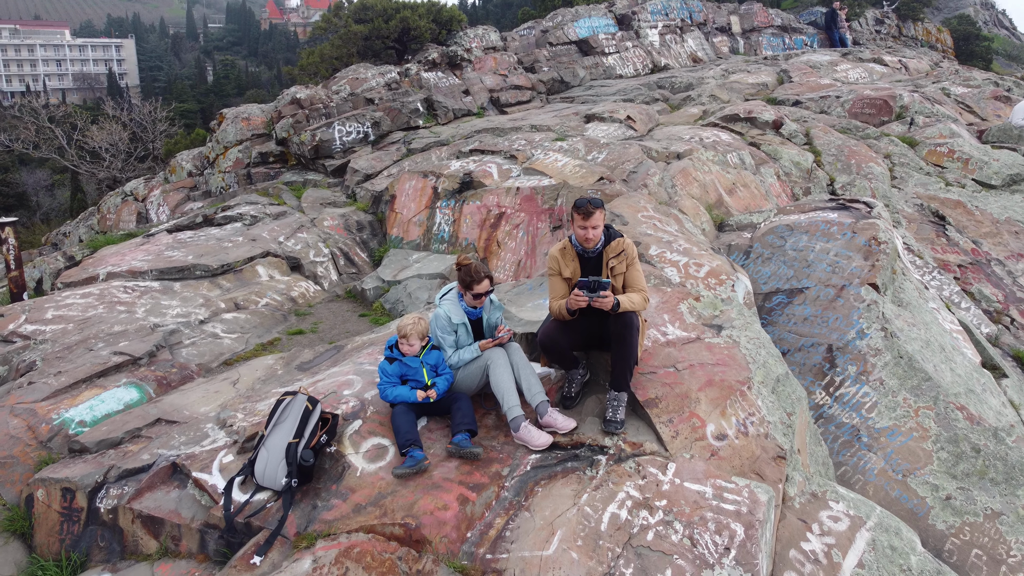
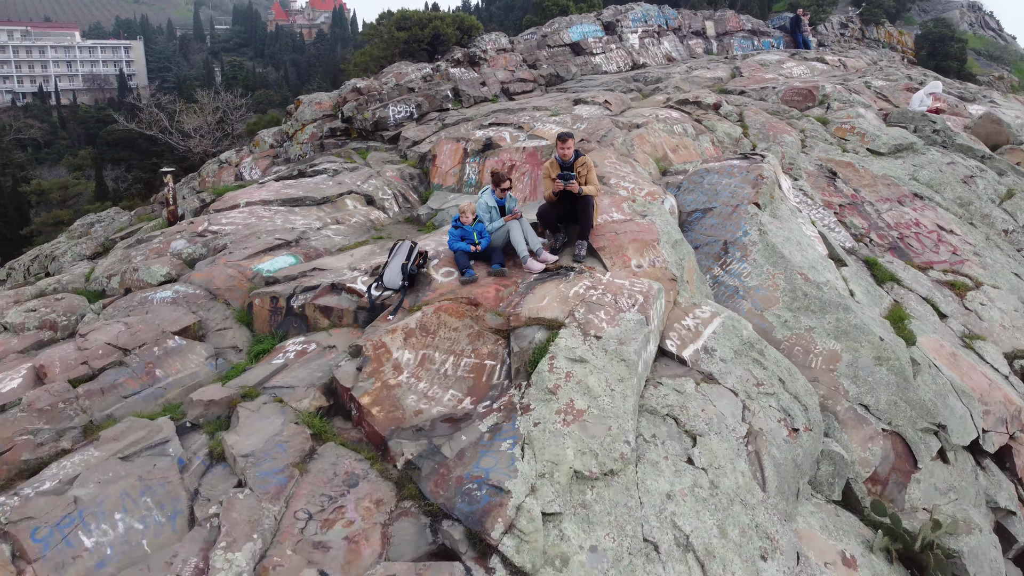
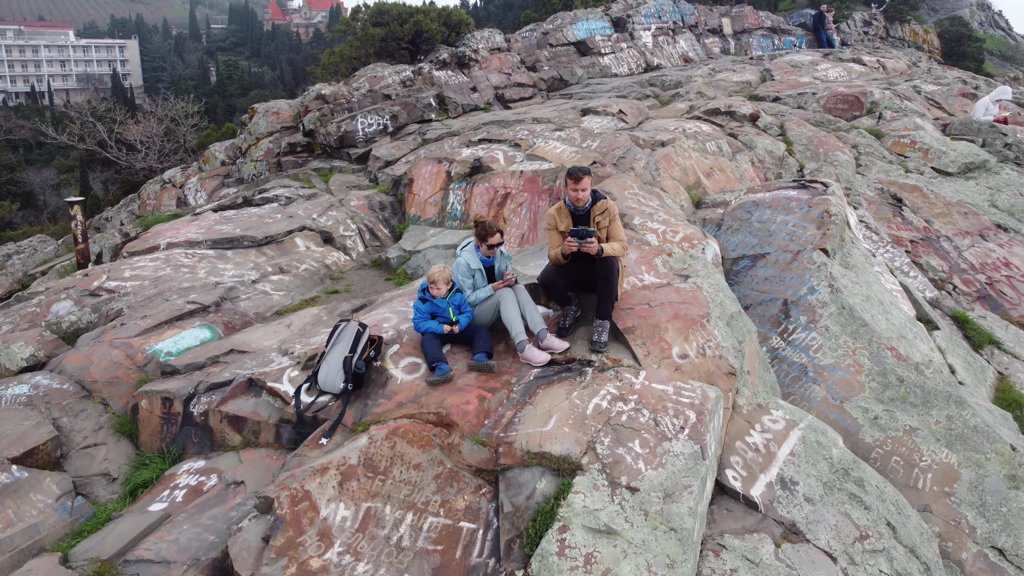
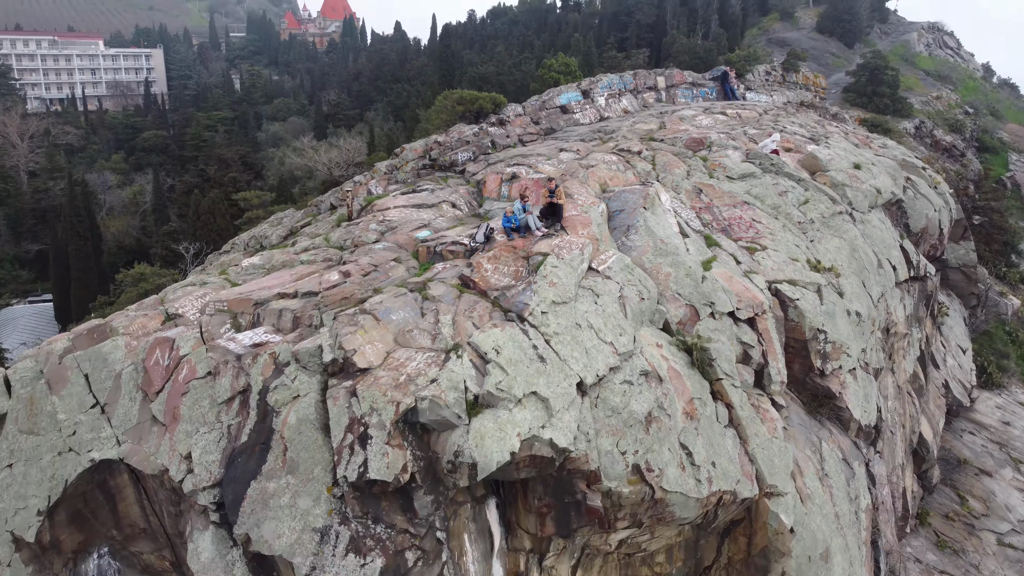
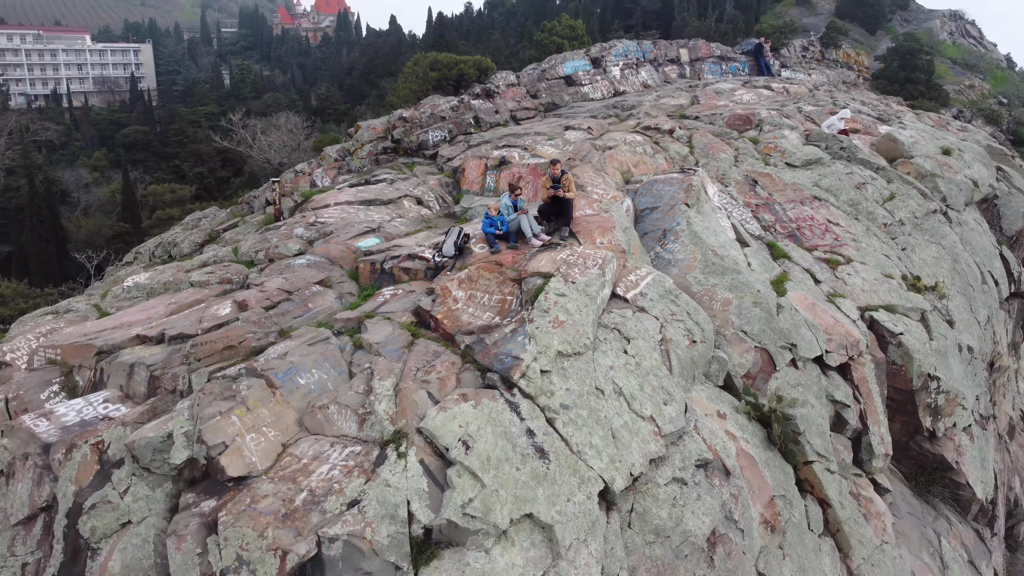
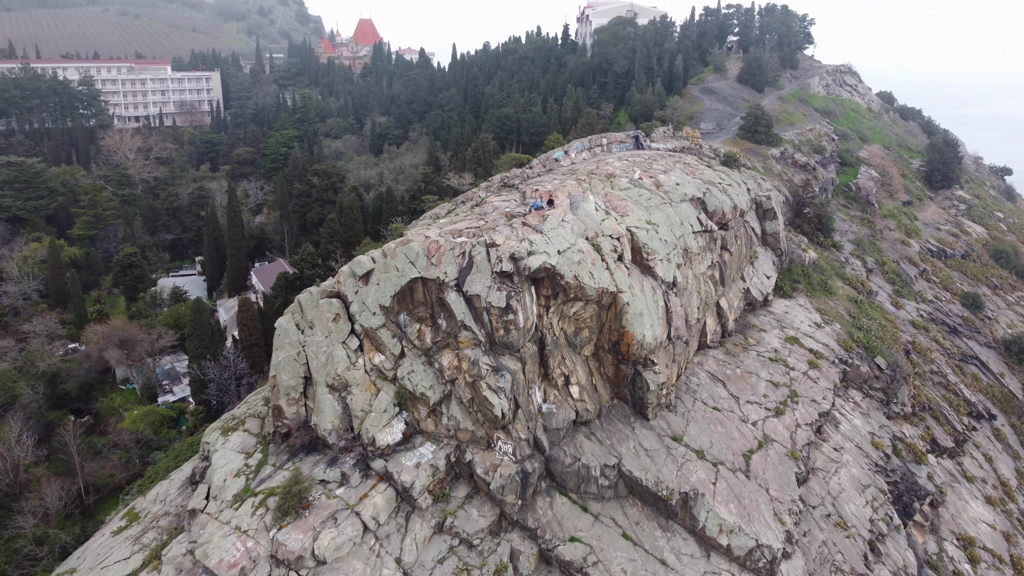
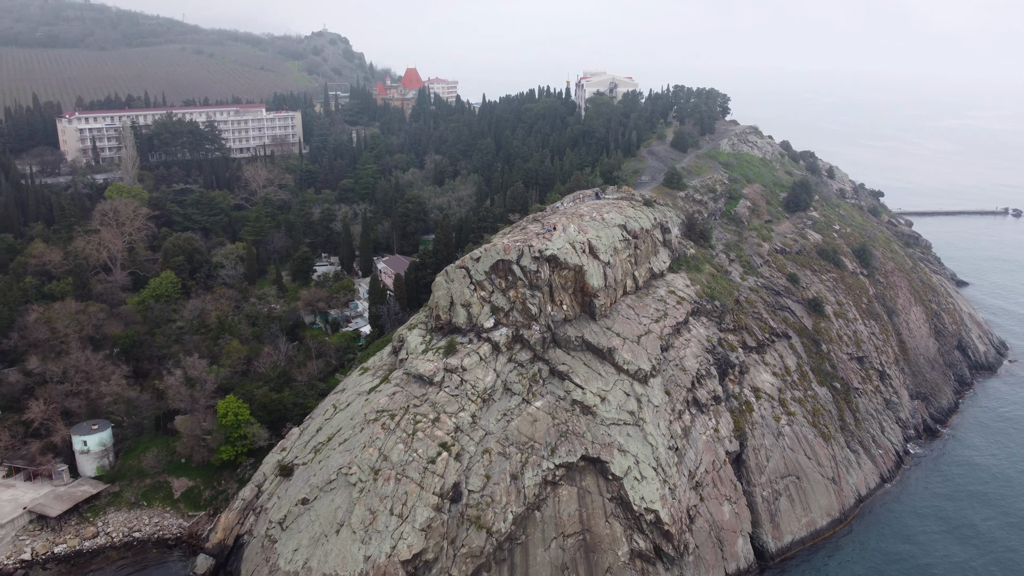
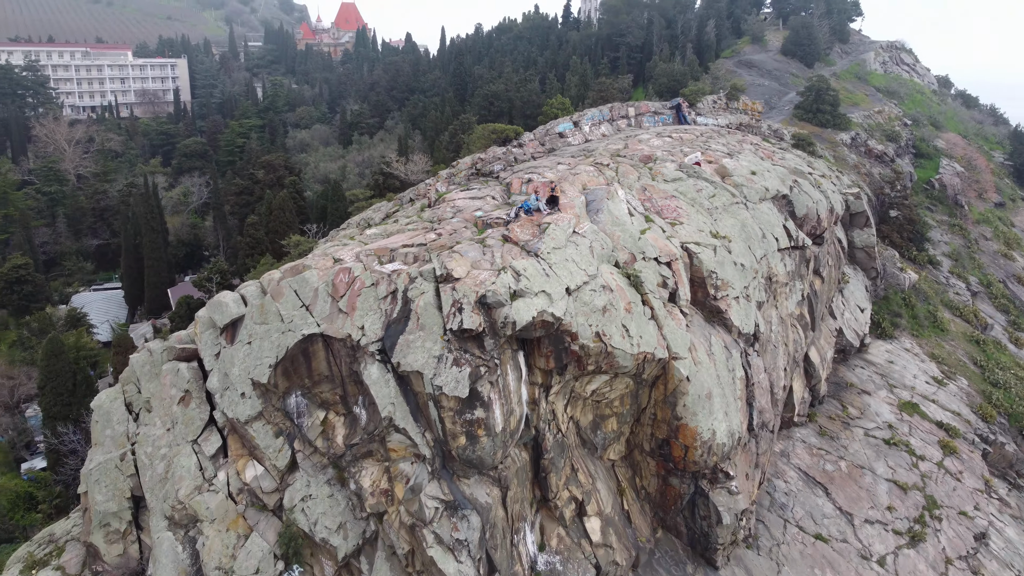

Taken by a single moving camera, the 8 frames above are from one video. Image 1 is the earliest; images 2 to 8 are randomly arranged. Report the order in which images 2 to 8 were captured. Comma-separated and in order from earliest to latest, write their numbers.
3, 2, 5, 4, 8, 6, 7
